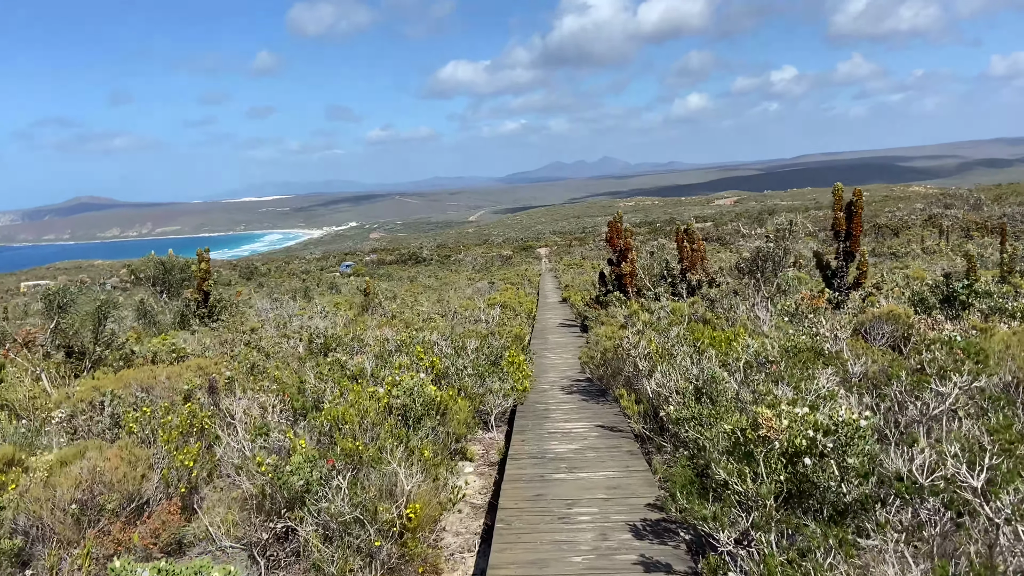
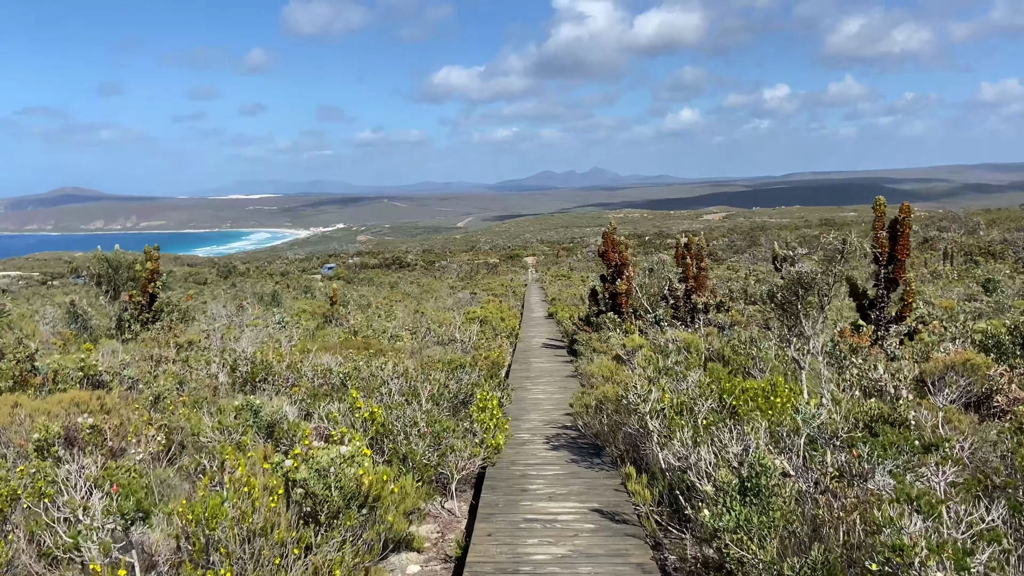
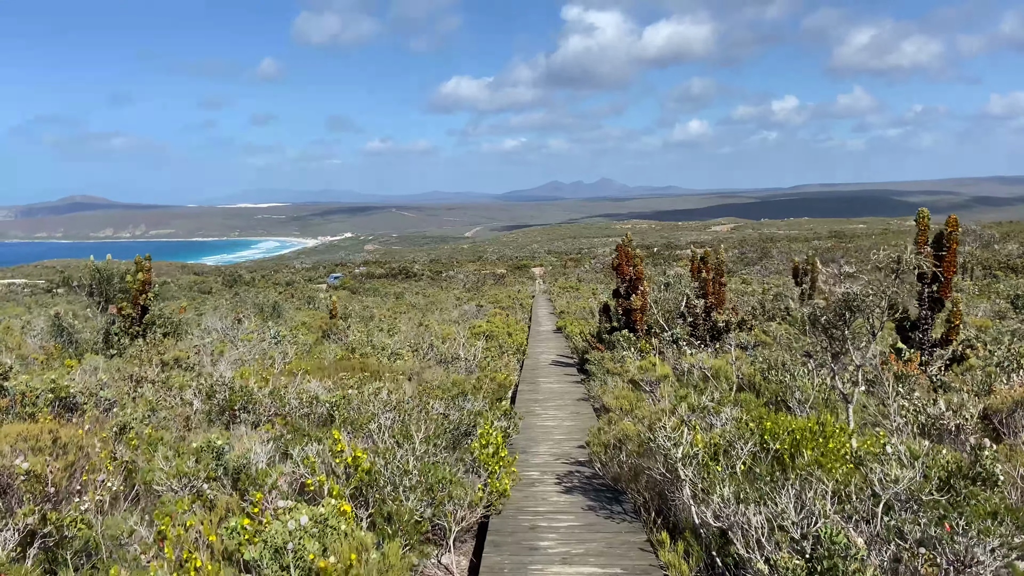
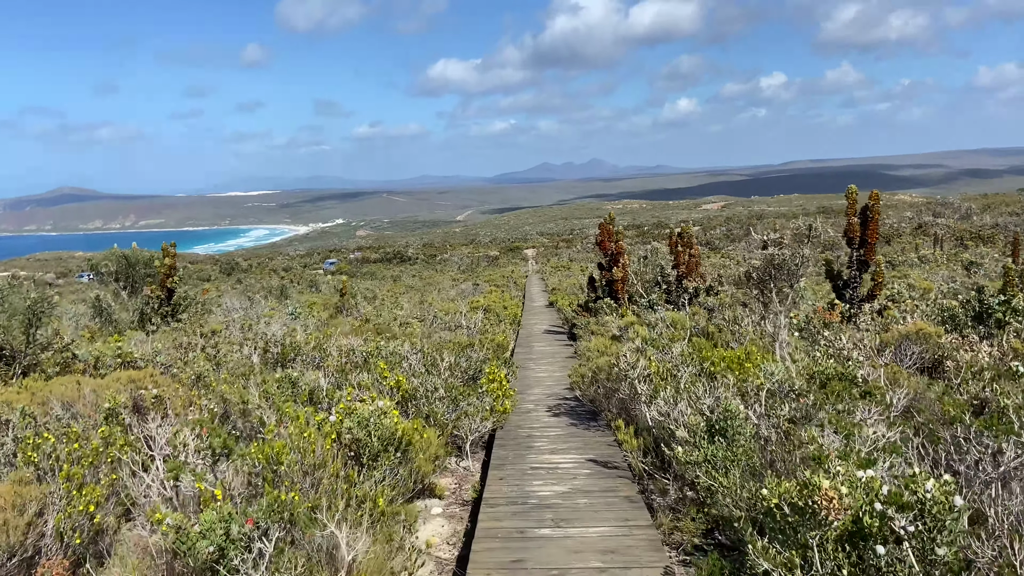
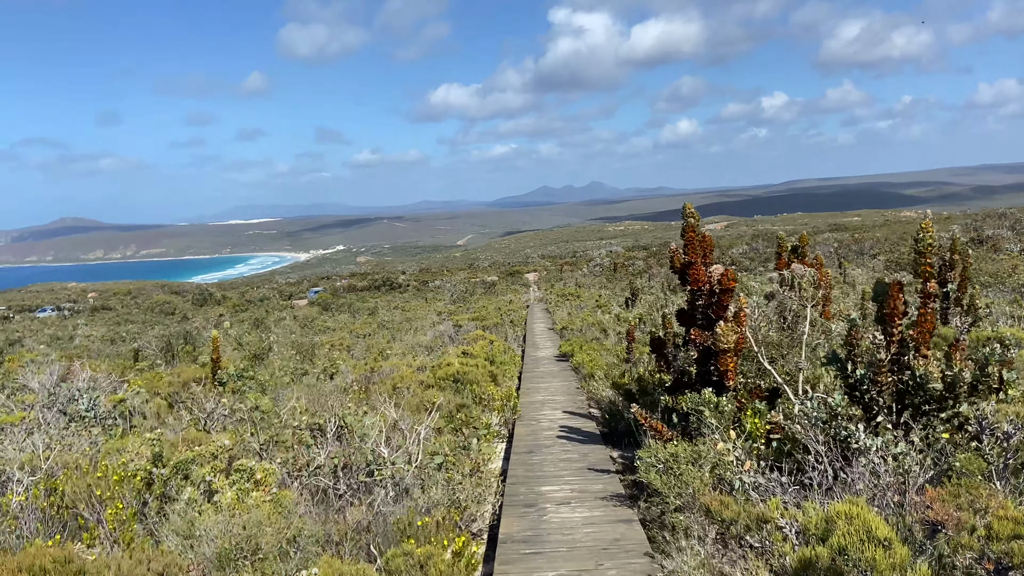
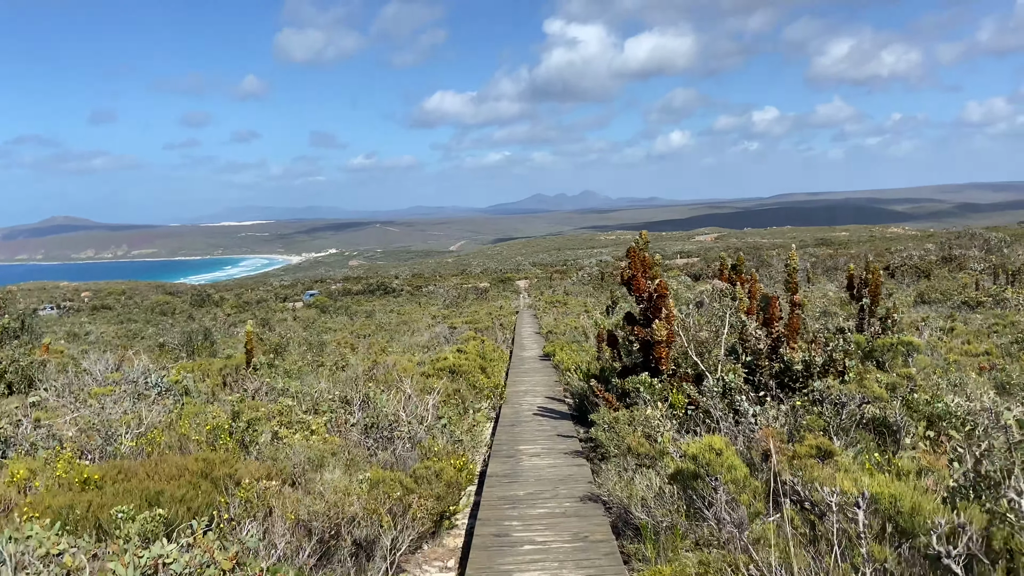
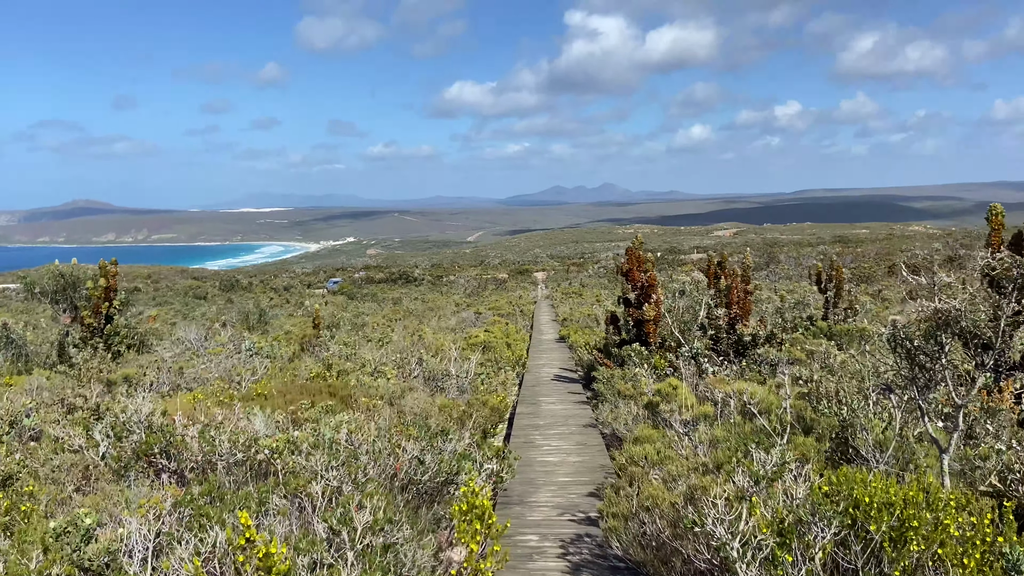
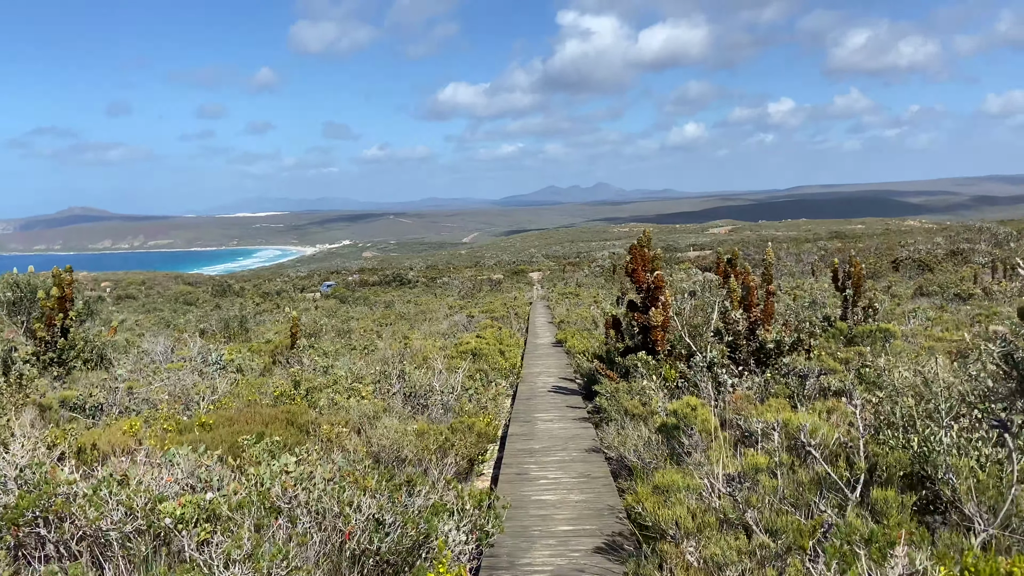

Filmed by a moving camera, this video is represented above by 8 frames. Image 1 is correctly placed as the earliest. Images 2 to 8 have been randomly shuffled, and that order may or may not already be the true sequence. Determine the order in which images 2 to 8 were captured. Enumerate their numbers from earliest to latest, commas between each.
4, 2, 3, 7, 8, 6, 5
